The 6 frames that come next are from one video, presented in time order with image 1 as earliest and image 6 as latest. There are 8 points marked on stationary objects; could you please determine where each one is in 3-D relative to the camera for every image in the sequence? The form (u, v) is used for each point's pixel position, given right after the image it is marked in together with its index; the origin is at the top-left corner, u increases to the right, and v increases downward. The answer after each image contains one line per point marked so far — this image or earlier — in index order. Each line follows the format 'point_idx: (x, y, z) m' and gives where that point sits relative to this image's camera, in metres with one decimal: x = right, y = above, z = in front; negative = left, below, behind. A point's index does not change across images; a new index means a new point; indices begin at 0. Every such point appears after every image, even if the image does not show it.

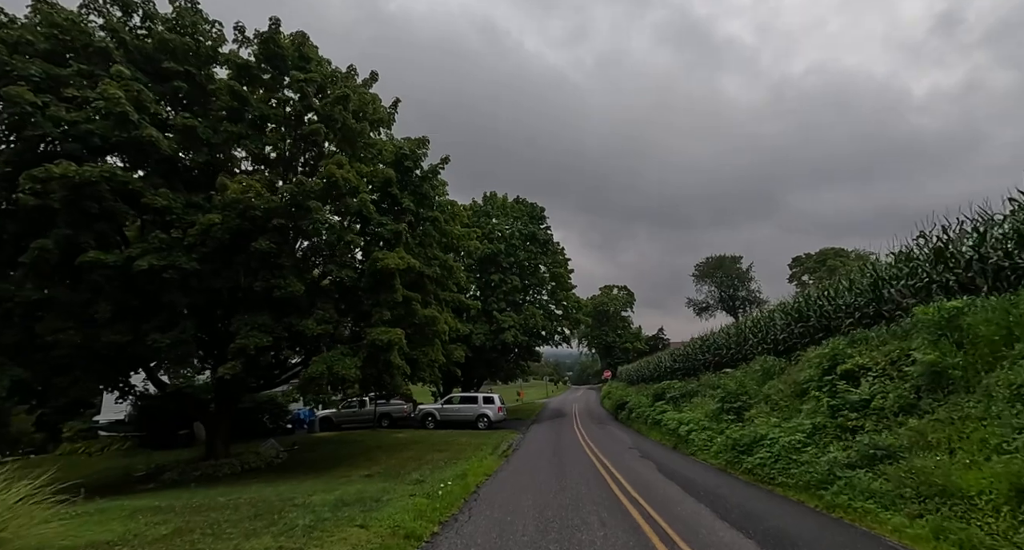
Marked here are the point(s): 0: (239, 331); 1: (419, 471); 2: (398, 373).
0: (-7.0, -1.5, +14.0) m
1: (-2.5, -5.4, +14.9) m
2: (-3.3, -2.8, +15.7) m
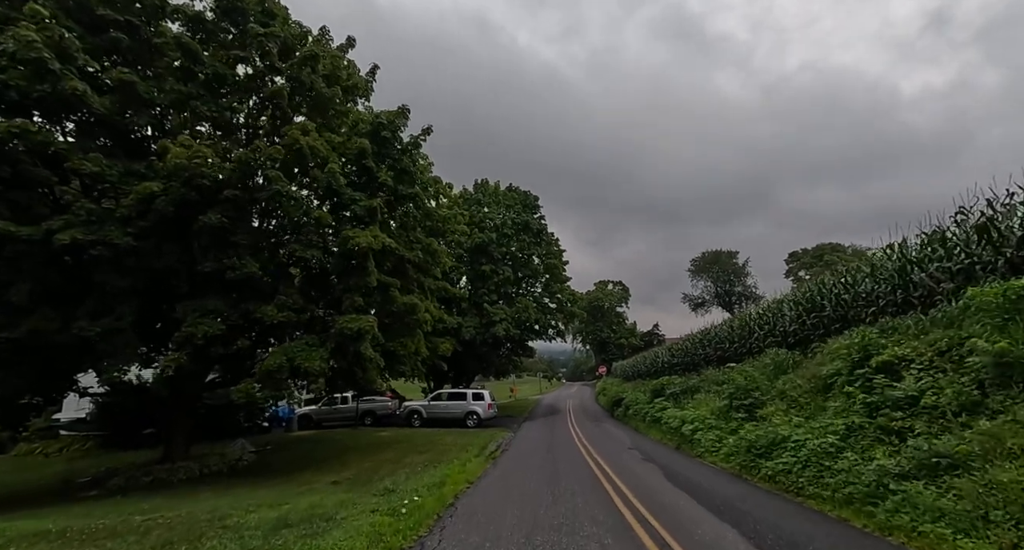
0: (-7.3, -1.0, +12.2) m
1: (-2.9, -4.9, +13.2) m
2: (-3.6, -2.4, +14.0) m
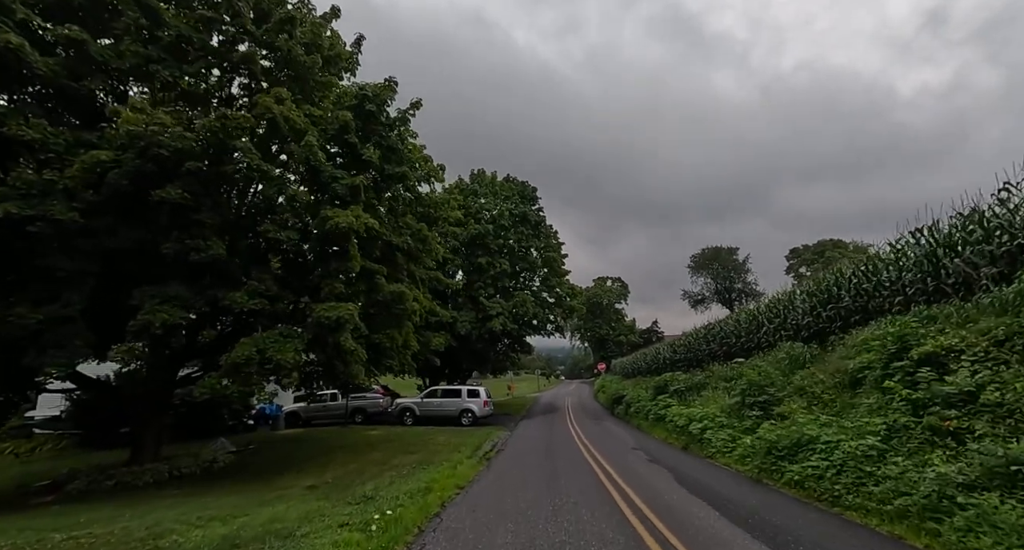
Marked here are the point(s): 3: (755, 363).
0: (-7.4, -0.6, +10.9) m
1: (-3.0, -4.5, +11.9) m
2: (-3.7, -2.0, +12.8) m
3: (+8.6, -3.1, +19.3) m
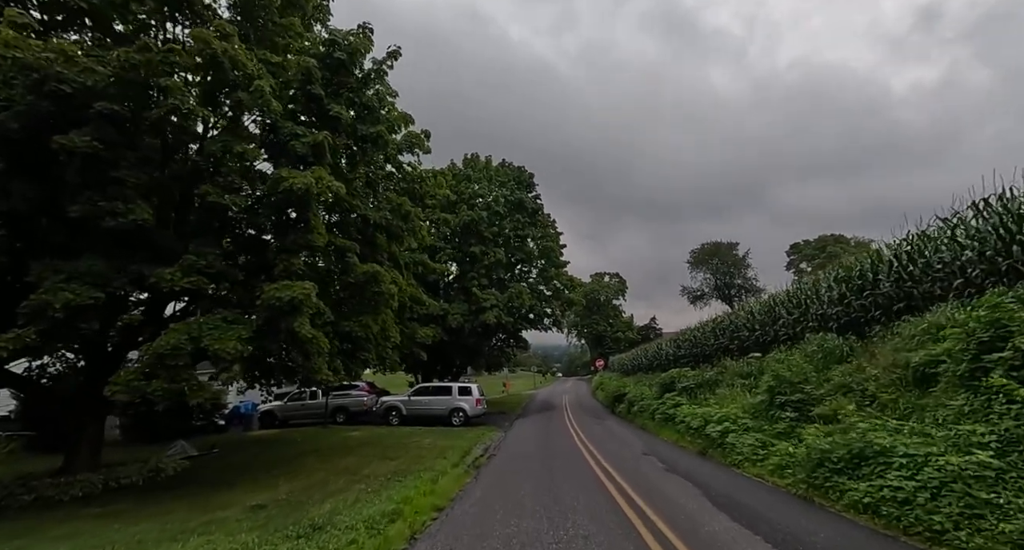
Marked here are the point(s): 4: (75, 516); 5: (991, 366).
0: (-7.5, -0.1, +8.7) m
1: (-3.1, -4.0, +9.8) m
2: (-3.9, -1.5, +10.6) m
3: (+8.4, -2.6, +17.2) m
4: (-8.3, -4.5, +10.3) m
5: (+6.8, -1.3, +7.8) m
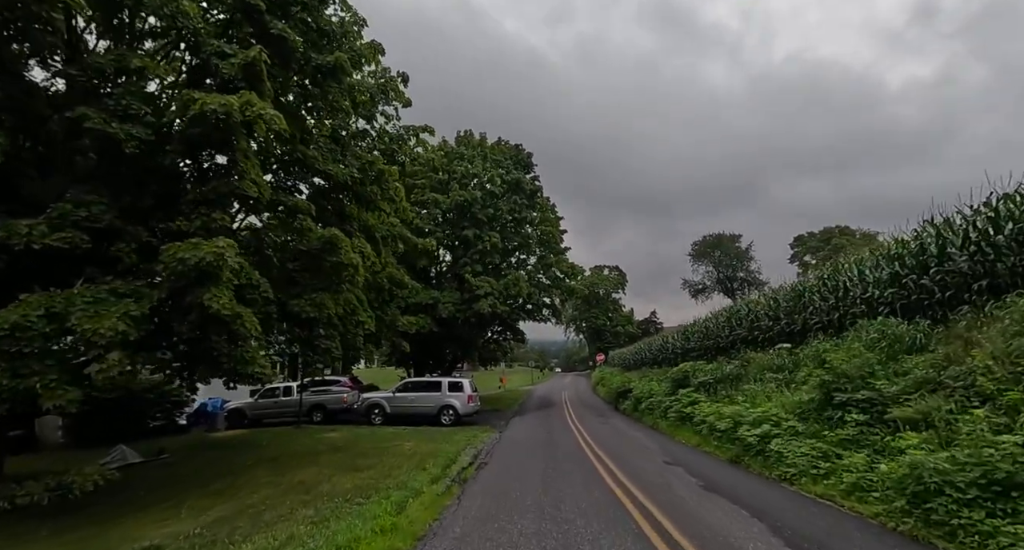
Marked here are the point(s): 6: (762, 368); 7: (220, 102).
0: (-7.6, +0.5, +6.0) m
1: (-3.2, -3.4, +7.1) m
2: (-4.0, -0.9, +7.9) m
3: (+8.3, -2.0, +14.6) m
4: (-8.3, -3.9, +7.6) m
5: (+6.8, -0.7, +5.2) m
6: (+8.4, -3.2, +18.4) m
7: (-4.0, +2.4, +7.4) m
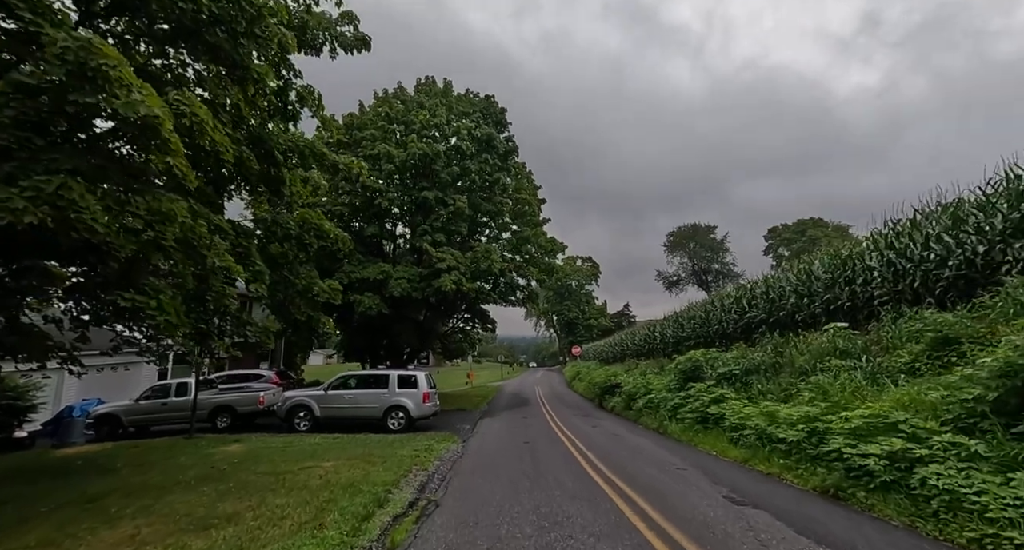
0: (-7.6, +1.6, +0.4) m
1: (-3.3, -2.3, +1.8) m
2: (-4.1, +0.3, +2.5) m
3: (+7.7, -0.8, +9.9) m
4: (-8.5, -2.8, +2.0) m
5: (+6.8, +0.3, +0.4) m
6: (+7.6, -2.0, +13.7) m
7: (-4.1, +3.5, +2.0) m
